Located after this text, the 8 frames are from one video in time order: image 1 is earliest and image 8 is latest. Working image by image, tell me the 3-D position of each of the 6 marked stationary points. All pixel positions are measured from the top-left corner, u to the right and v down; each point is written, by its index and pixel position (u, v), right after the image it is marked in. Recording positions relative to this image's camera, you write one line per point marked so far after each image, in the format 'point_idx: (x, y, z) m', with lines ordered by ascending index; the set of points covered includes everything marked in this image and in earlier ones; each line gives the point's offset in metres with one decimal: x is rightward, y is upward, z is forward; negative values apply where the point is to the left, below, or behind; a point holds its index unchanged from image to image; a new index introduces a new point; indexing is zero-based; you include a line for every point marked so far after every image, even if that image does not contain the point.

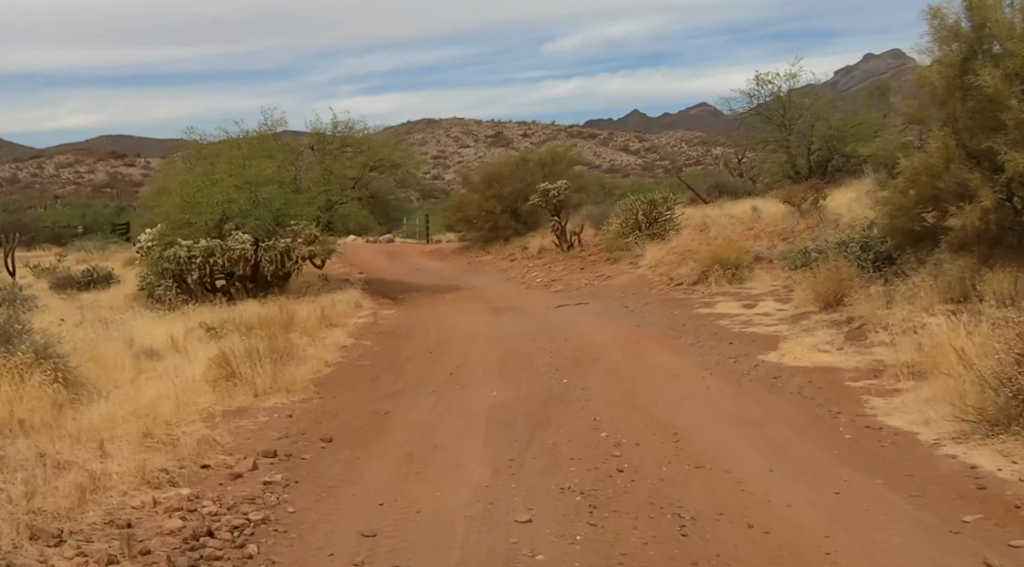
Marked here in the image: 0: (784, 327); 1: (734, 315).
0: (+3.8, -0.6, +13.5) m
1: (+3.6, -0.5, +15.5) m
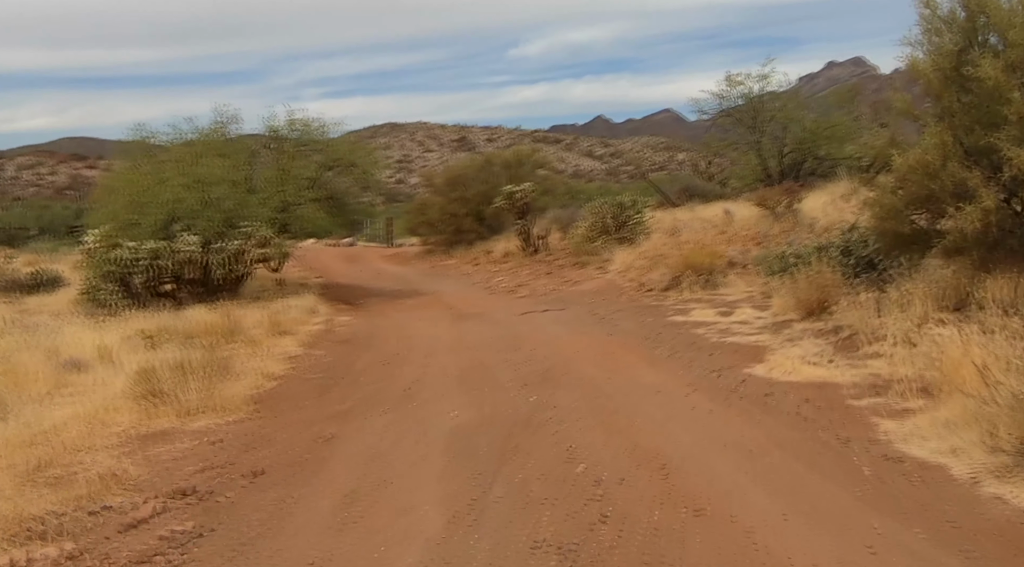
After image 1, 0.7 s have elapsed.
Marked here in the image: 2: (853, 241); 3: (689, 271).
0: (+3.3, -0.7, +12.7) m
1: (+3.0, -0.6, +14.7) m
2: (+5.7, +0.7, +16.3) m
3: (+3.6, +0.2, +19.4) m
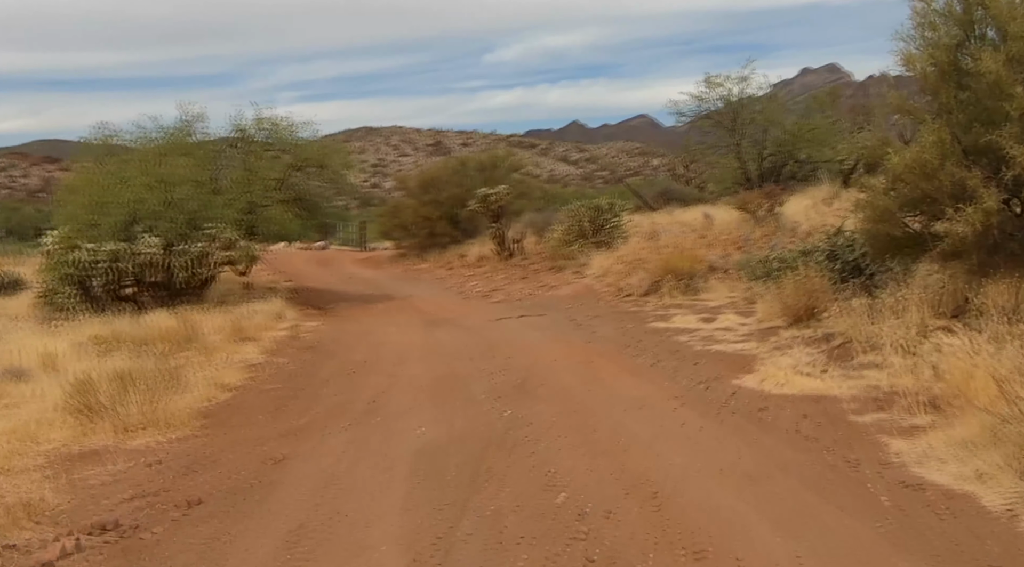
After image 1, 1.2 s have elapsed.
0: (+3.0, -0.8, +12.1) m
1: (+2.6, -0.7, +14.0) m
2: (+5.3, +0.7, +15.7) m
3: (+3.1, +0.1, +18.8) m
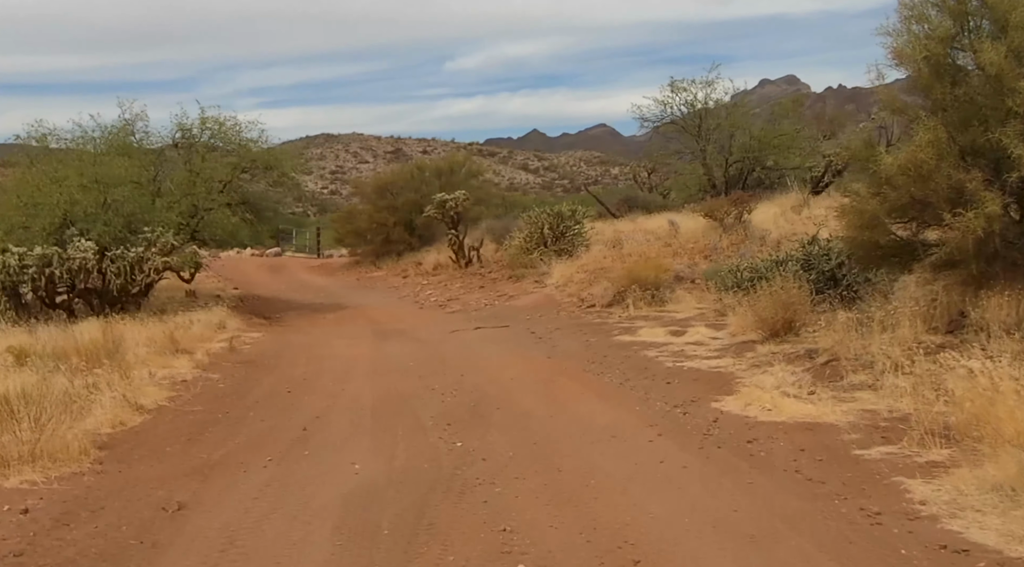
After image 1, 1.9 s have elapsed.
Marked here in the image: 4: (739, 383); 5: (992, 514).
0: (+2.5, -0.9, +11.1) m
1: (+2.0, -0.8, +13.1) m
2: (+4.6, +0.5, +14.9) m
3: (+2.3, -0.1, +17.9) m
4: (+2.2, -1.0, +9.3) m
5: (+2.3, -1.1, +4.6) m
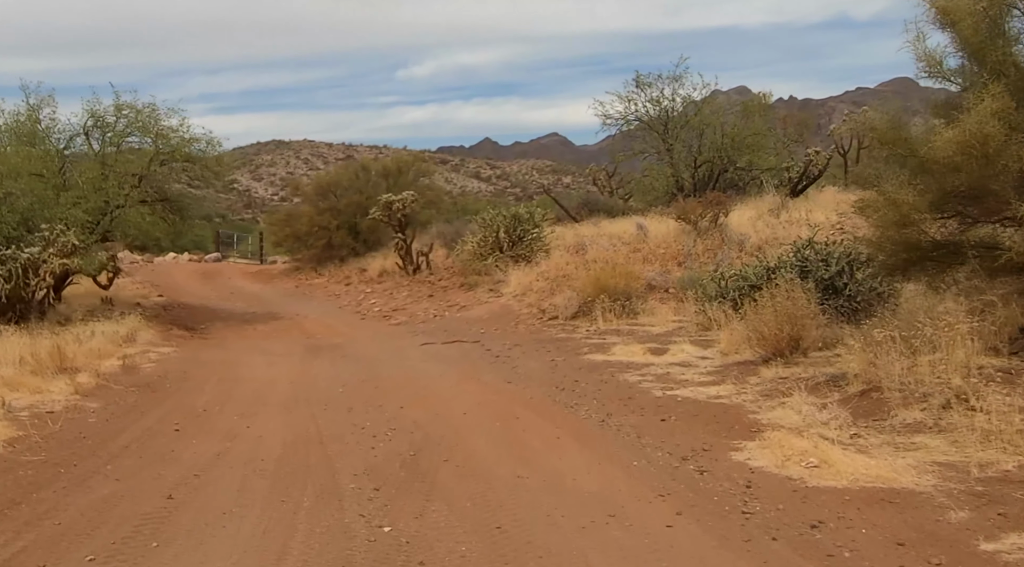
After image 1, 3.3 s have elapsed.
0: (+2.0, -1.0, +9.1) m
1: (+1.5, -0.9, +11.0) m
2: (+4.0, +0.3, +13.0) m
3: (+1.5, -0.2, +15.8) m
4: (+1.8, -1.0, +7.2) m
5: (+2.2, -1.1, +2.6) m
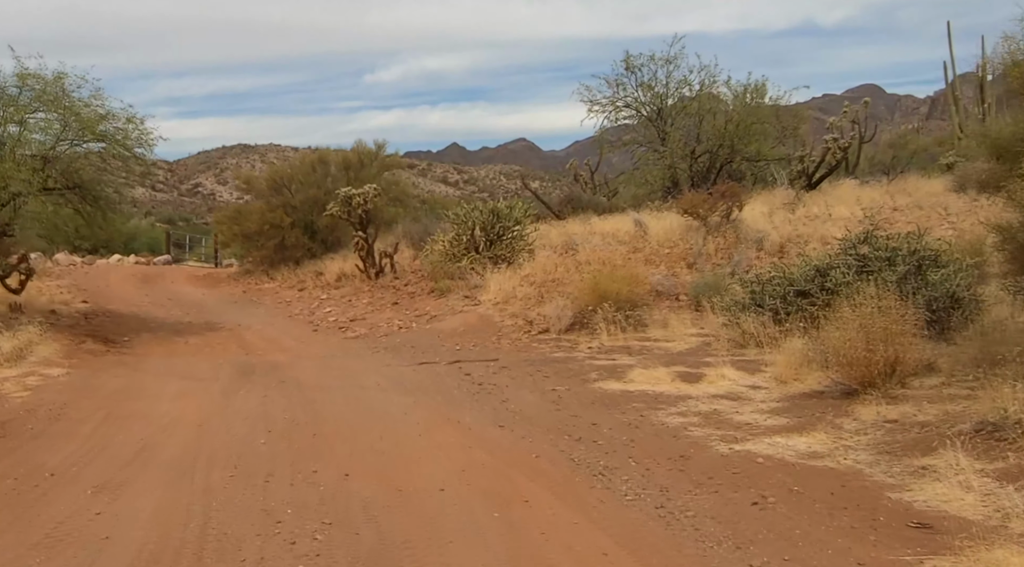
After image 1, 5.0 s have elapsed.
0: (+2.0, -1.0, +6.3) m
1: (+1.4, -1.0, +8.2) m
2: (+3.8, +0.3, +10.2) m
3: (+1.2, -0.3, +13.0) m
4: (+1.9, -1.0, +4.4) m
5: (+2.4, -1.1, -0.2) m
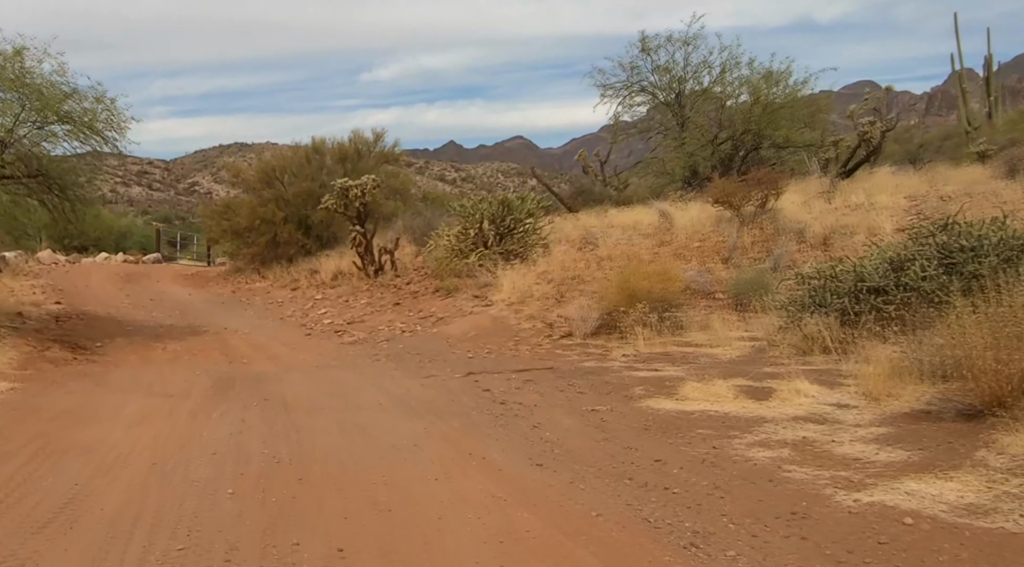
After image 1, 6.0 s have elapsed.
0: (+2.2, -1.0, +4.7) m
1: (+1.6, -1.0, +6.6) m
2: (+4.1, +0.3, +8.7) m
3: (+1.5, -0.2, +11.5) m
4: (+2.1, -1.0, +2.8) m
5: (+2.6, -1.1, -1.8) m
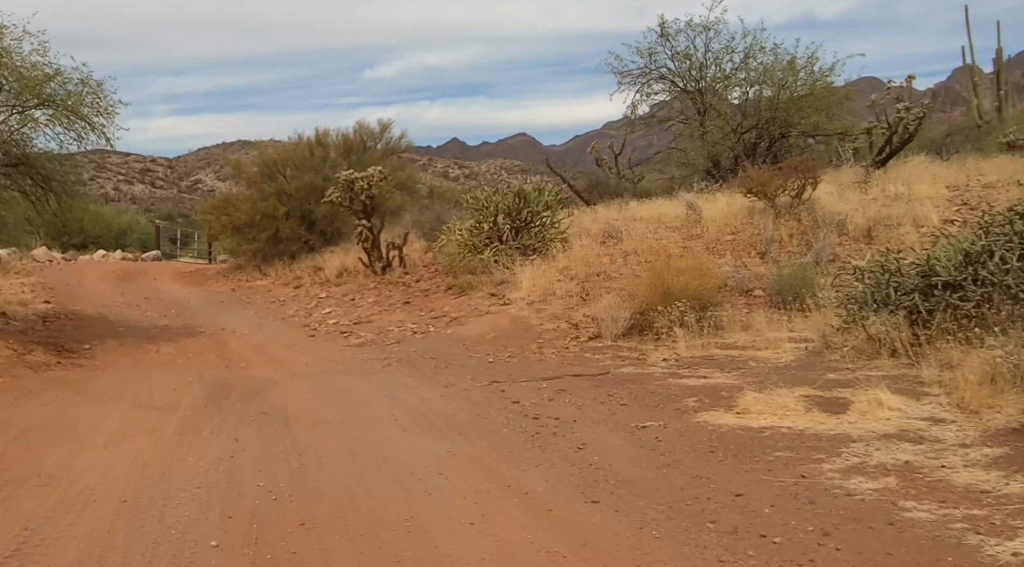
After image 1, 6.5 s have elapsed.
0: (+2.5, -1.0, +3.7) m
1: (+1.9, -0.9, +5.6) m
2: (+4.3, +0.4, +7.6) m
3: (+1.7, -0.2, +10.4) m
4: (+2.3, -1.0, +1.8) m
5: (+2.8, -1.1, -2.8) m
